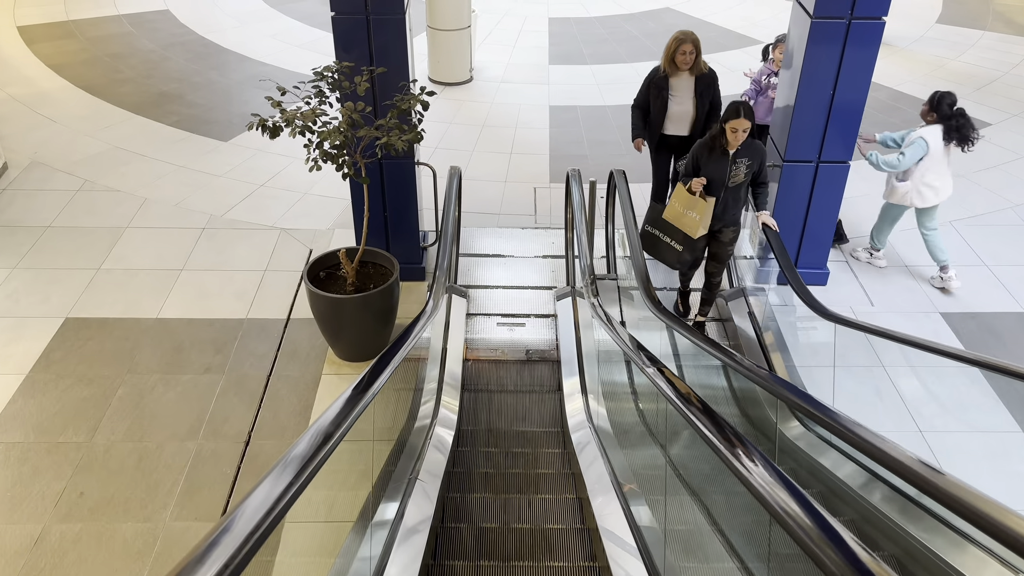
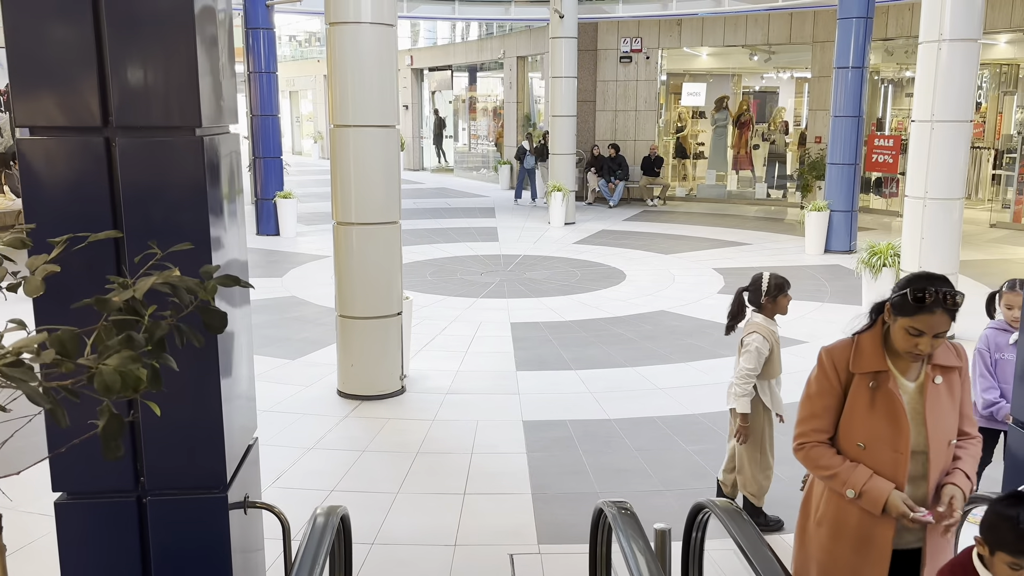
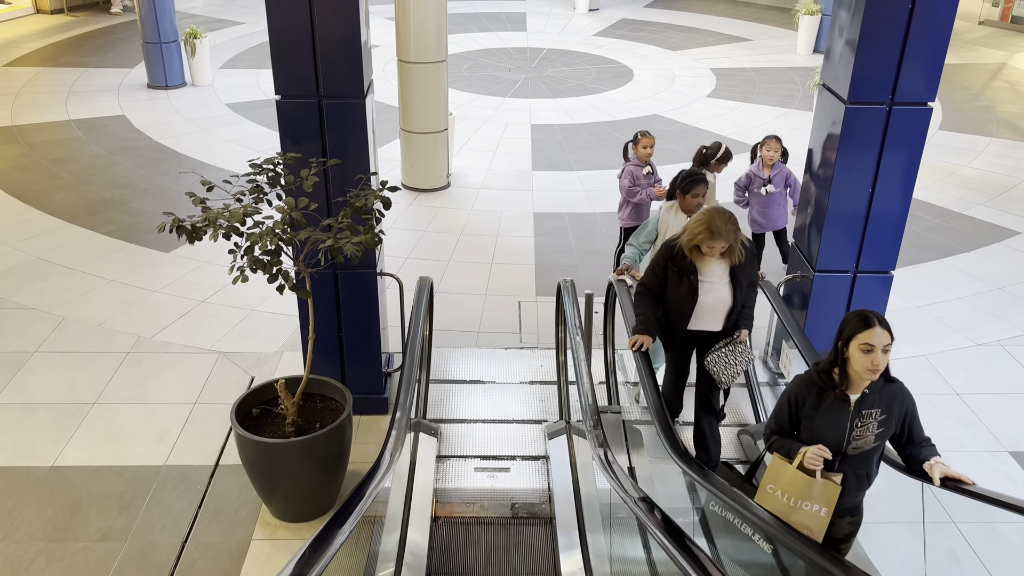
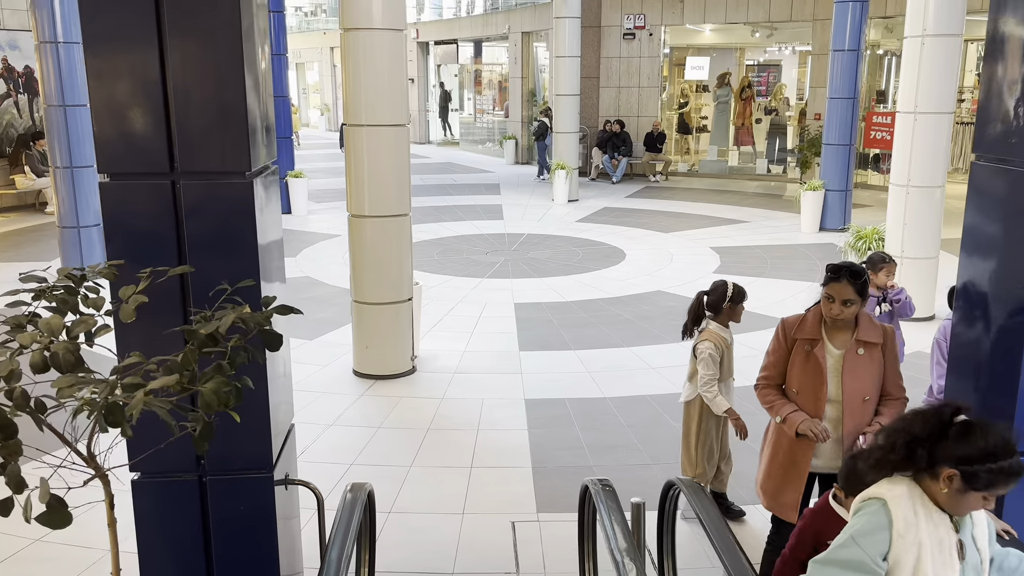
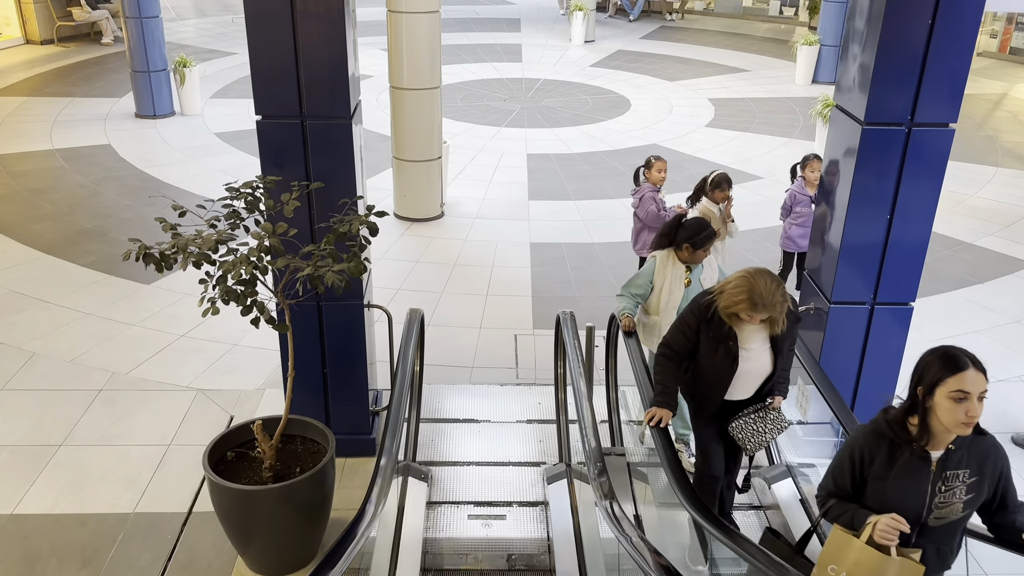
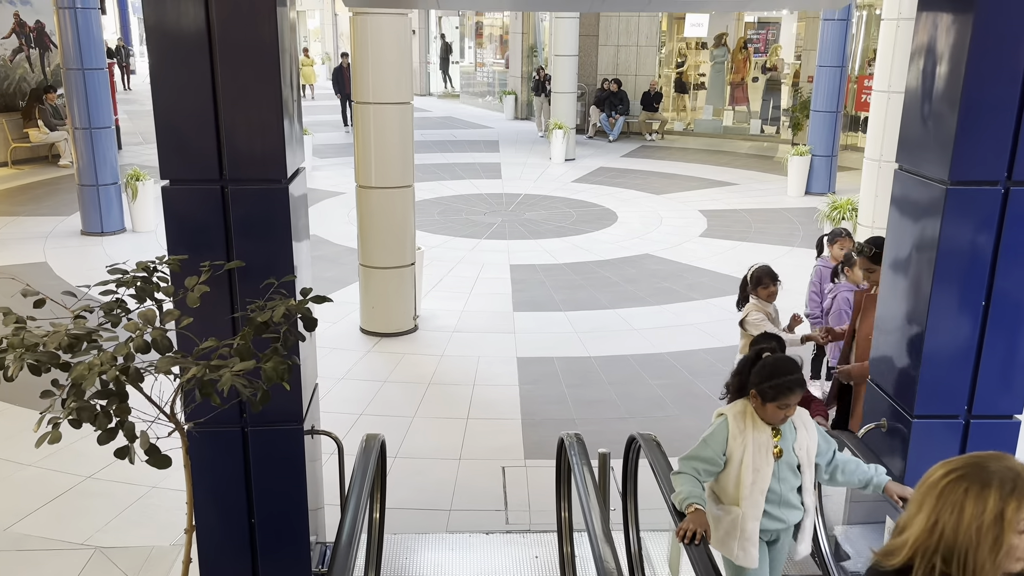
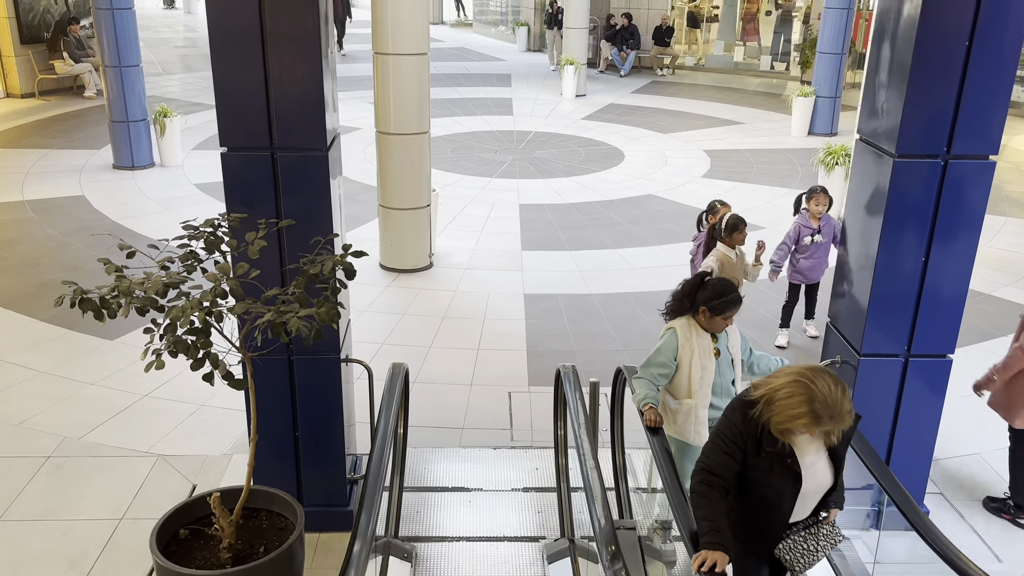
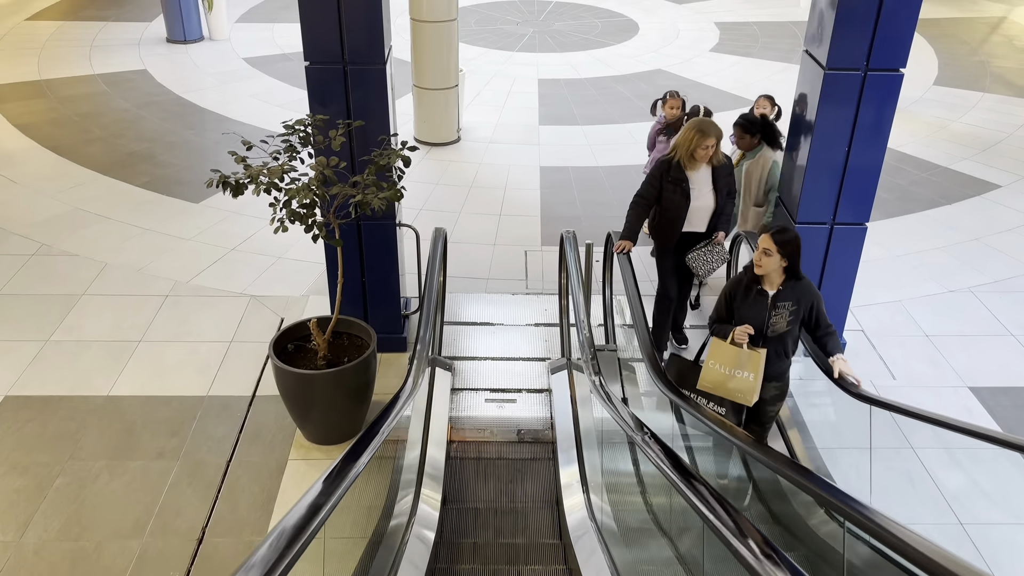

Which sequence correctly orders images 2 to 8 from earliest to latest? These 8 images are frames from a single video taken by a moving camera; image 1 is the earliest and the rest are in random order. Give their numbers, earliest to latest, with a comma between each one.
8, 3, 5, 7, 6, 4, 2
